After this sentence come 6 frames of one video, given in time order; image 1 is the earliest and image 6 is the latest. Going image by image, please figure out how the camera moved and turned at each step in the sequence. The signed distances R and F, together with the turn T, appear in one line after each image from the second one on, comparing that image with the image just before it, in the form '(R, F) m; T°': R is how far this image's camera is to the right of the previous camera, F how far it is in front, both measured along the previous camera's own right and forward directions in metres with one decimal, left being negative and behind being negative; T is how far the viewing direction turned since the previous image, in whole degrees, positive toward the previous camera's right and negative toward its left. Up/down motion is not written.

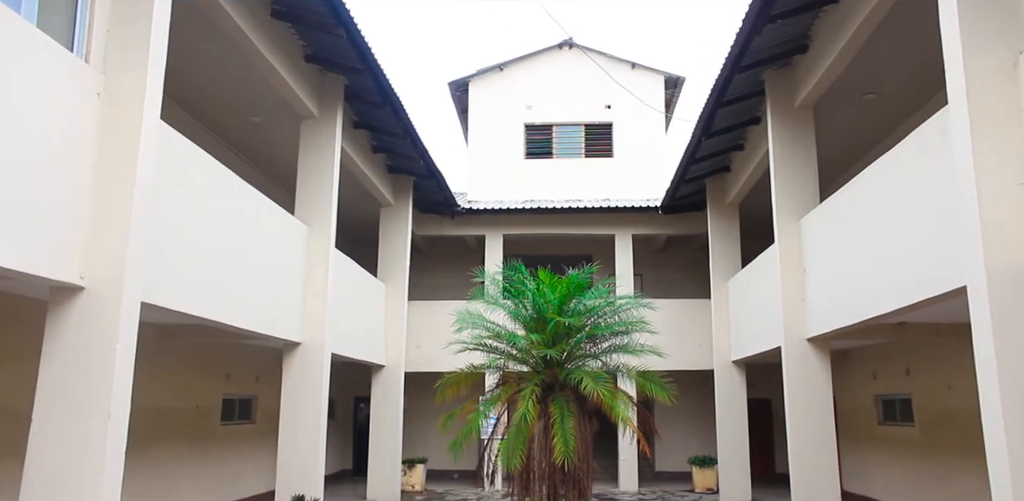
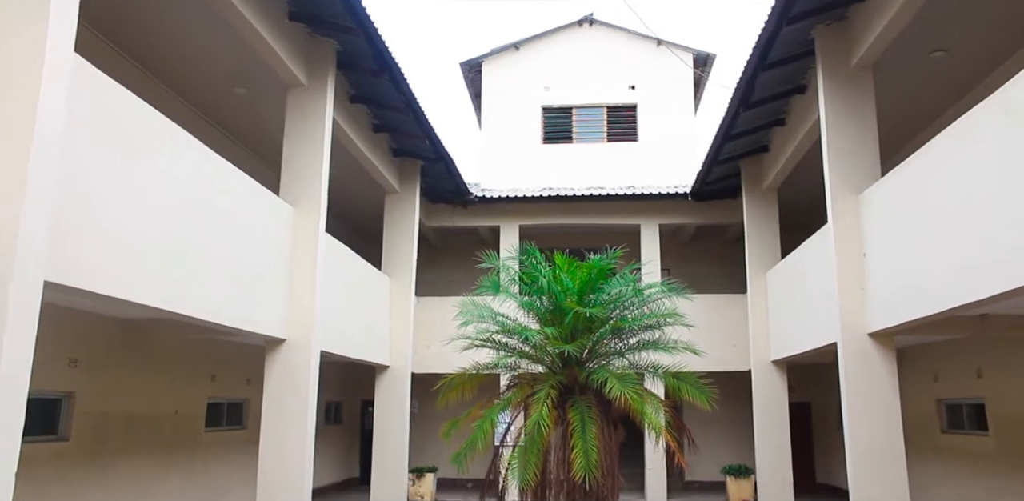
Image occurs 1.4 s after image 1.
(+0.1, +1.1) m; -2°
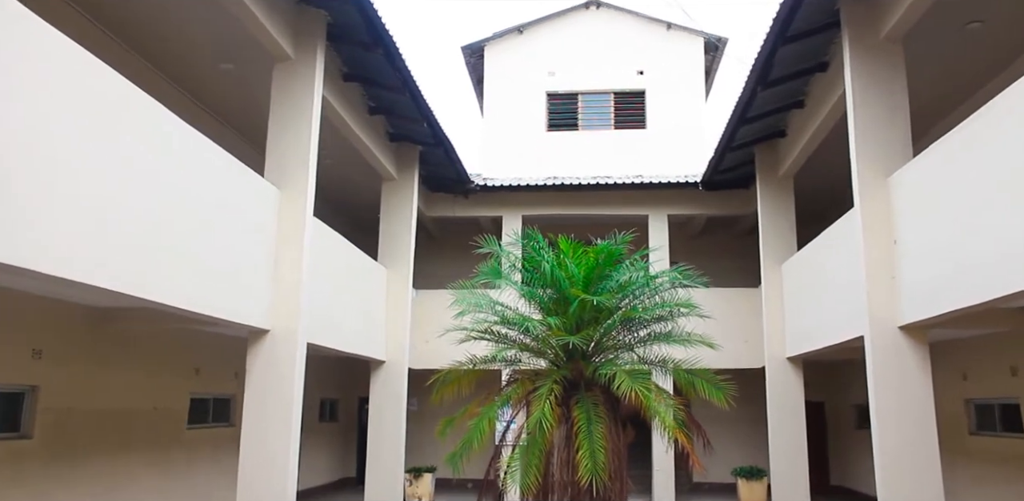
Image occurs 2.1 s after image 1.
(0.0, +0.6) m; 0°
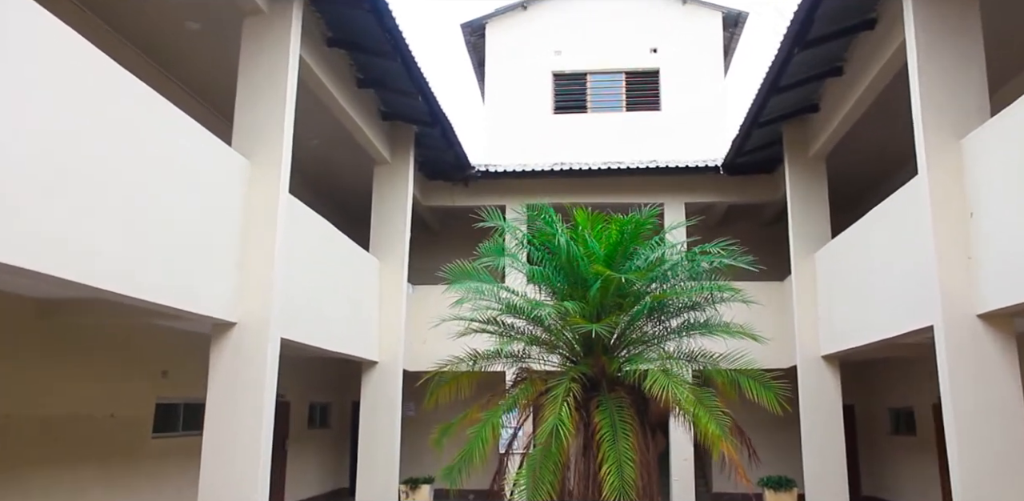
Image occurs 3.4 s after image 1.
(0.0, +1.0) m; 0°
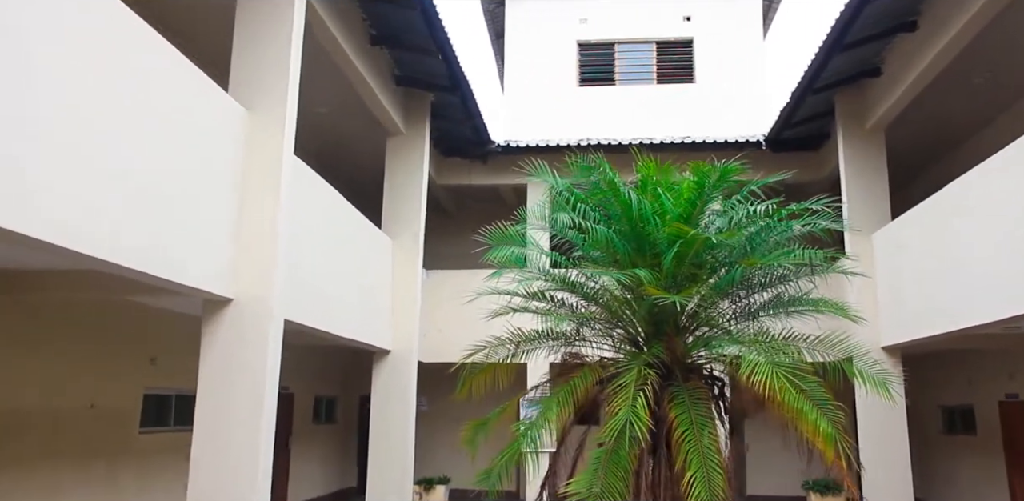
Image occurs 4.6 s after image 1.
(-0.3, +0.9) m; 0°
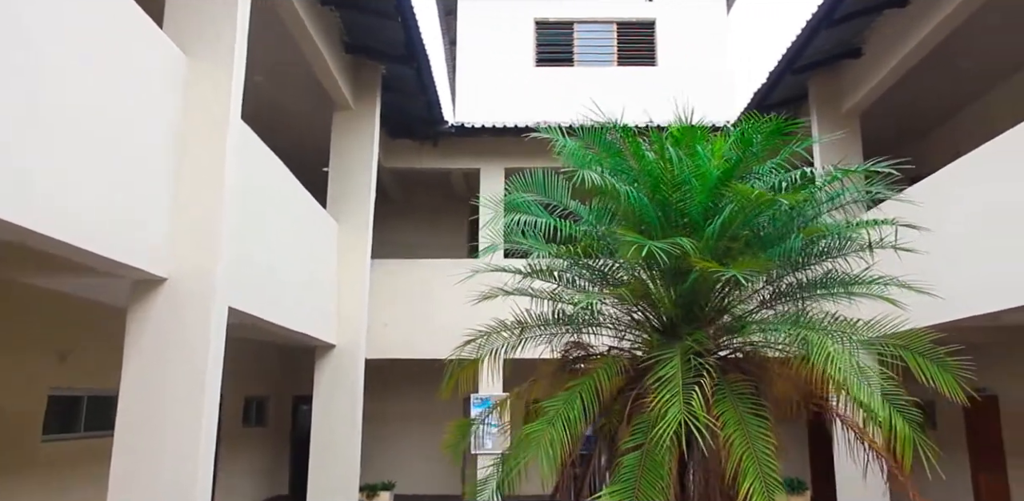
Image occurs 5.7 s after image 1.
(-0.4, +0.7) m; +6°
